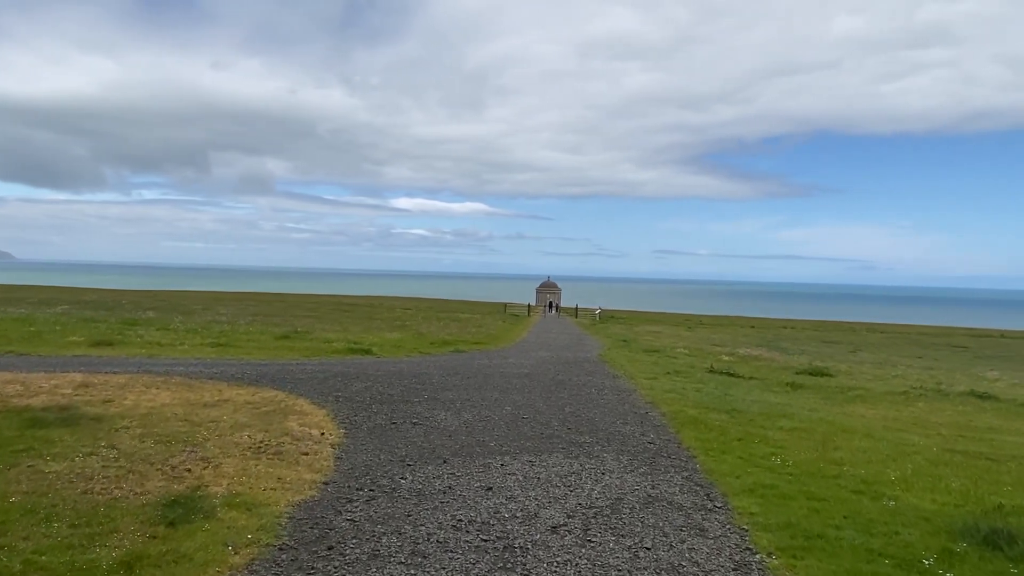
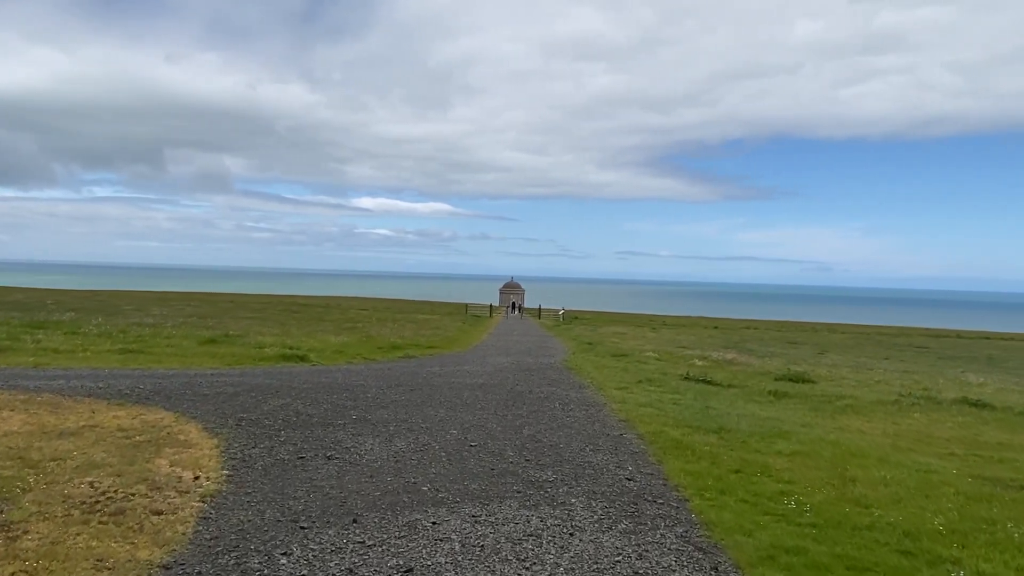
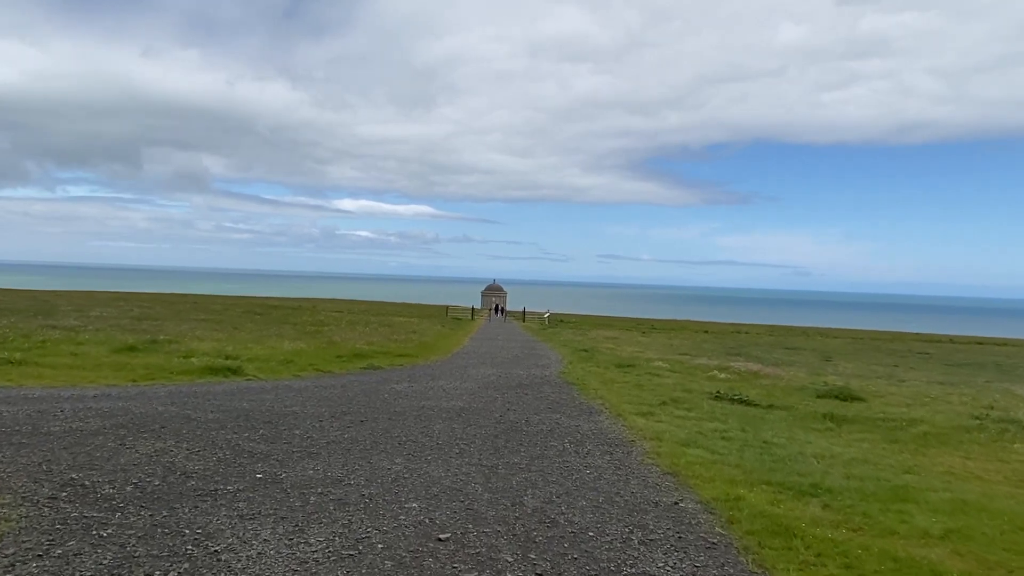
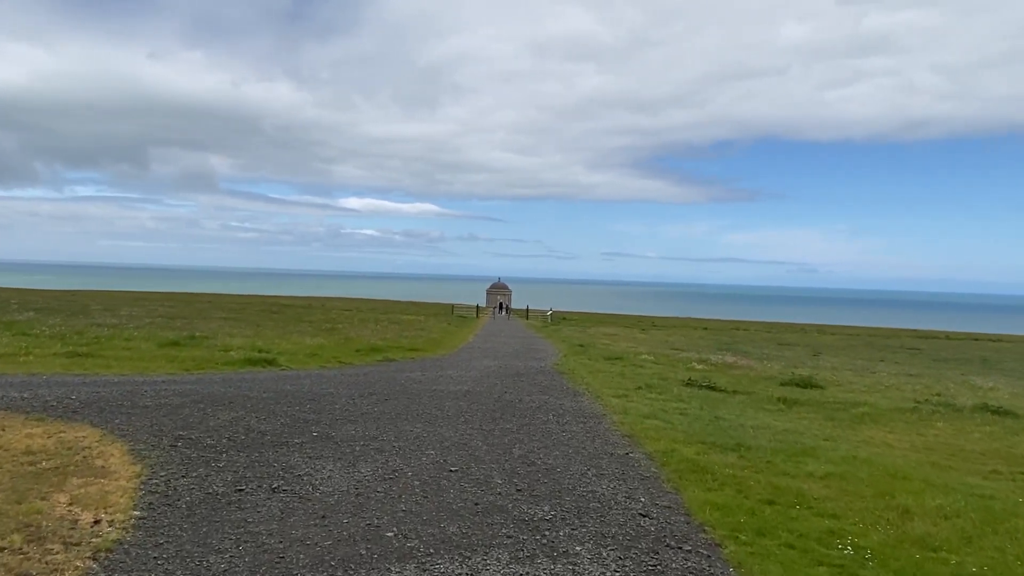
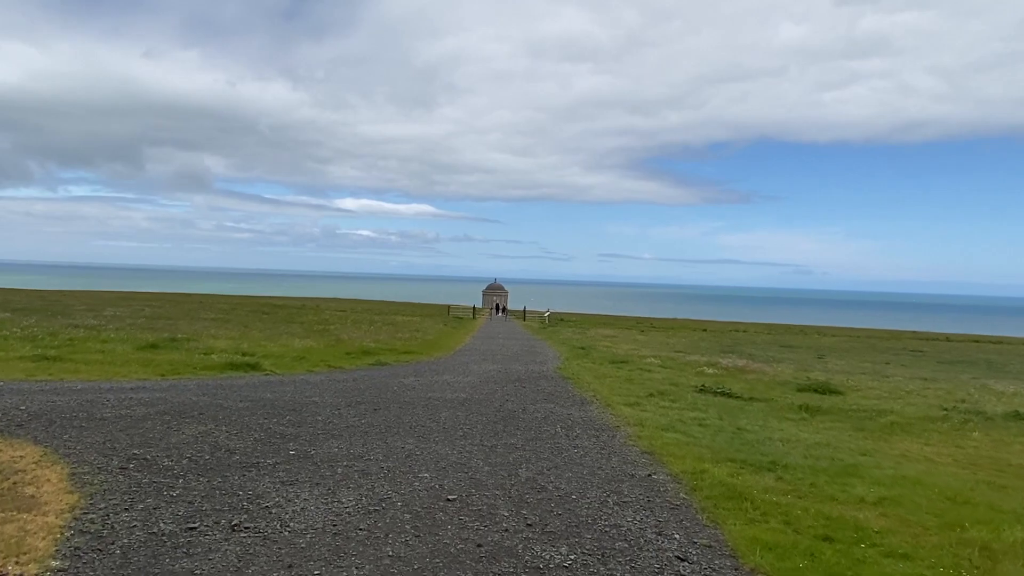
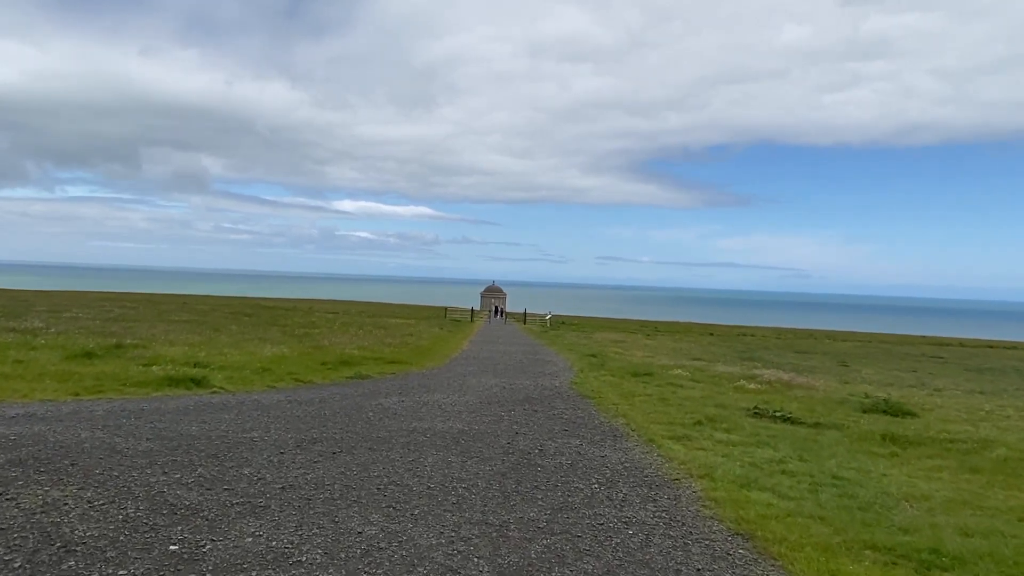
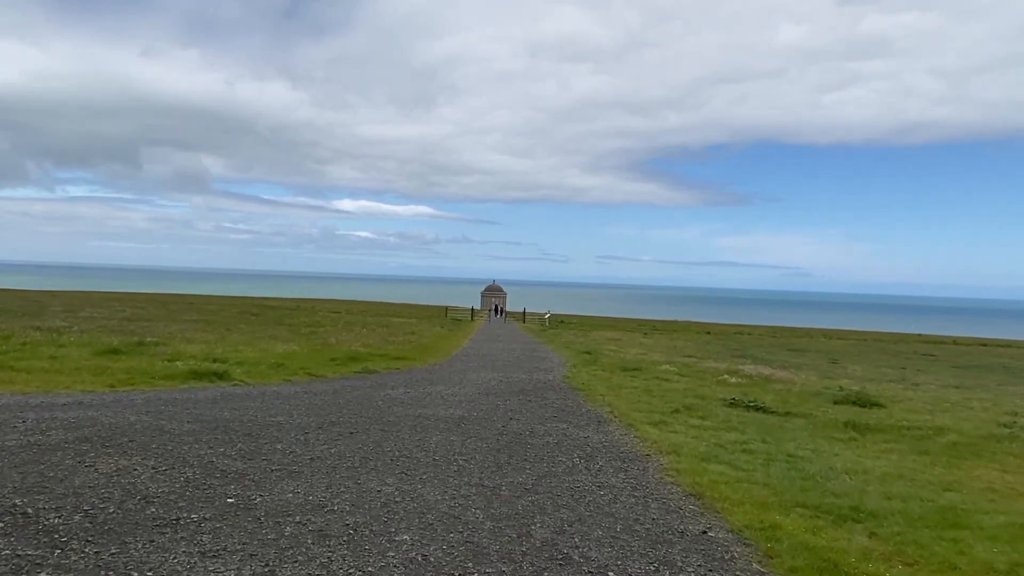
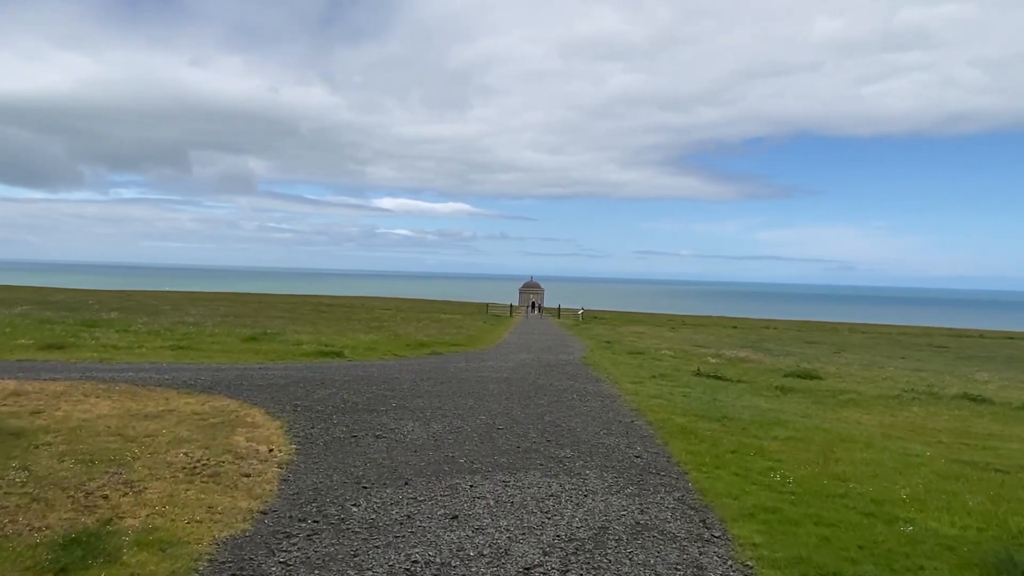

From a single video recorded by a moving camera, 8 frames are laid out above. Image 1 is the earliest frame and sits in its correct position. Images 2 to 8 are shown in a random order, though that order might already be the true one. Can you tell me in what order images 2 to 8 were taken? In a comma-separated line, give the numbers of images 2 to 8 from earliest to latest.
8, 2, 4, 5, 3, 7, 6
